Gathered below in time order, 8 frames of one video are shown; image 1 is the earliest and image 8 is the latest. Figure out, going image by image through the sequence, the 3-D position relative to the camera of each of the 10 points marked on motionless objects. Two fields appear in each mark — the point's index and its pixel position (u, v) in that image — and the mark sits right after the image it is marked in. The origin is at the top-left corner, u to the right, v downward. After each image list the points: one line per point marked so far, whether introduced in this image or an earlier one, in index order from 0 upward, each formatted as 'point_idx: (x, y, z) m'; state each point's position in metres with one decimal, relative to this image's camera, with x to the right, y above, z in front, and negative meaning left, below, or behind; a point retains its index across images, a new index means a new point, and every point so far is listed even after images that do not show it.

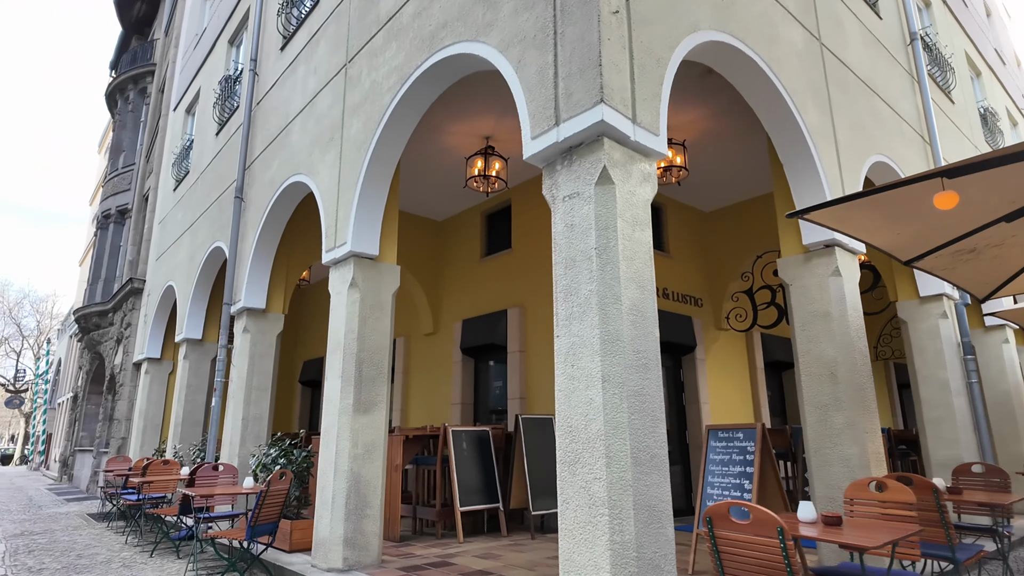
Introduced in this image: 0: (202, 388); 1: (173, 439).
0: (-5.7, -1.9, +10.9) m
1: (-6.1, -2.7, +10.6) m
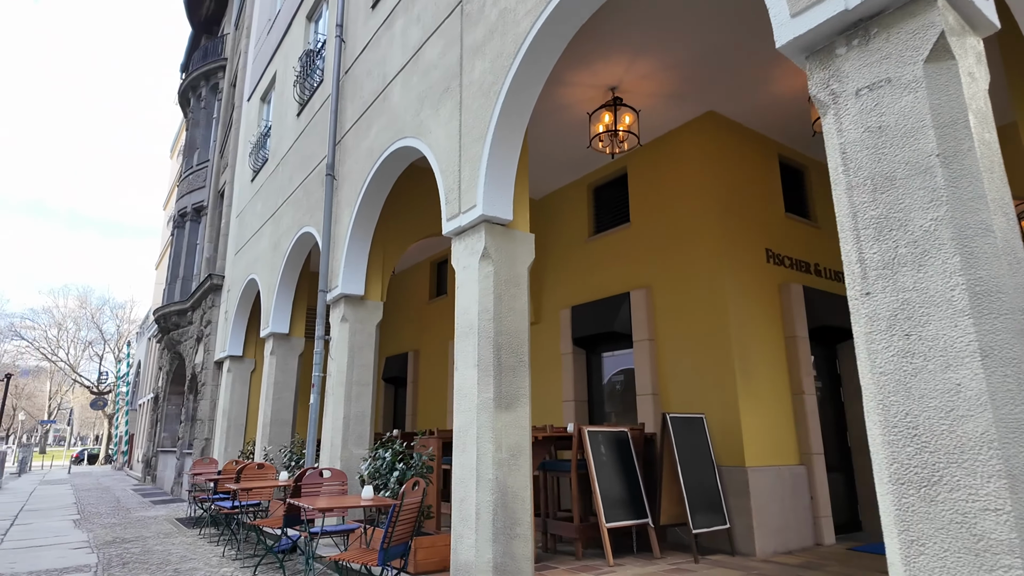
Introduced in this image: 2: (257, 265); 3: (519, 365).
0: (-3.8, -1.7, +10.2) m
1: (-4.2, -2.6, +9.9) m
2: (-5.0, +0.4, +11.5) m
3: (+0.1, -0.6, +4.9) m
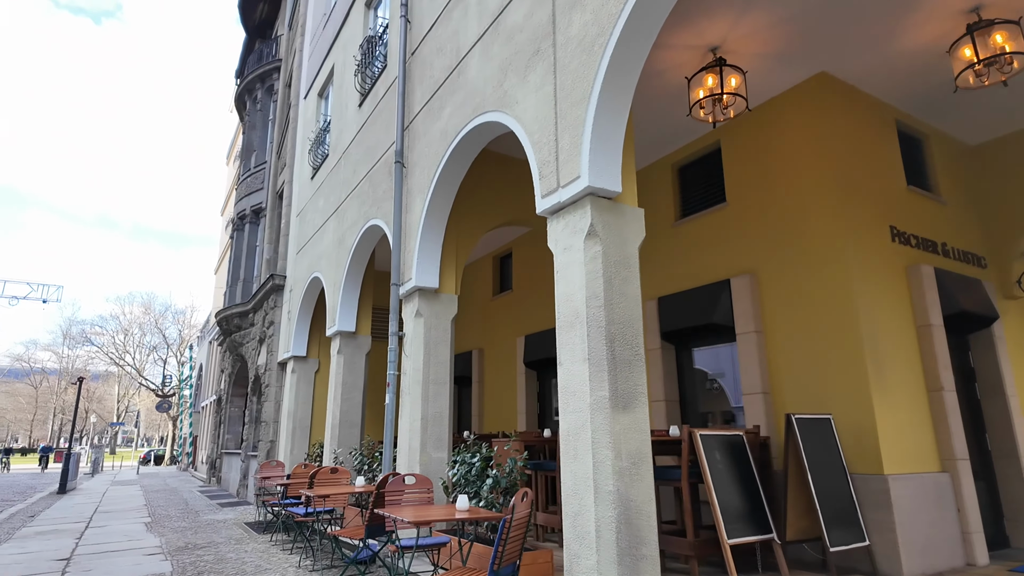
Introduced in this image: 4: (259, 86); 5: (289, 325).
0: (-2.6, -1.6, +9.8) m
1: (-3.0, -2.5, +9.6) m
2: (-3.7, +0.5, +11.2) m
3: (+0.9, -0.5, +4.2) m
4: (-8.1, +6.5, +18.8) m
5: (-5.0, -0.8, +13.1) m
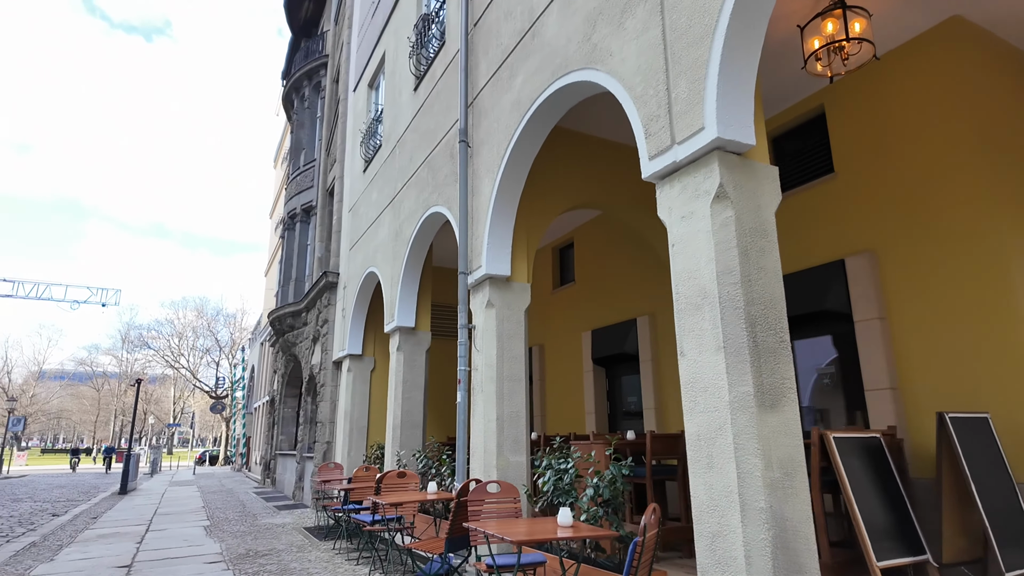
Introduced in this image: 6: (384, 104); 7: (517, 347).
0: (-1.5, -1.5, +9.3) m
1: (-1.9, -2.4, +9.1) m
2: (-2.5, +0.6, +10.8) m
3: (+1.6, -0.3, +3.5) m
4: (-6.5, +6.5, +18.6) m
5: (-3.7, -0.8, +12.7) m
6: (-2.5, +3.6, +11.5) m
7: (+0.1, -0.6, +6.4) m
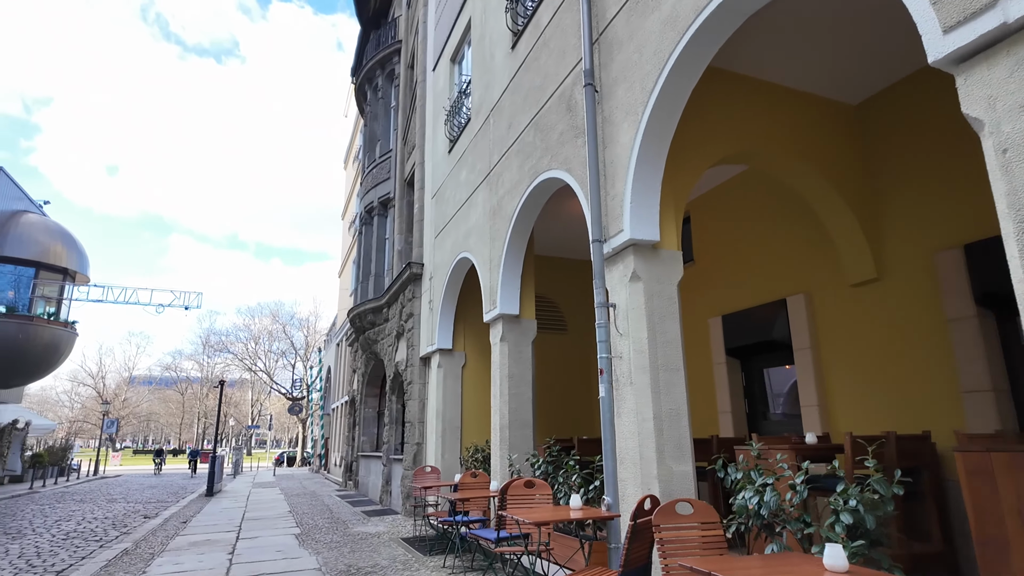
0: (+0.2, -1.3, +8.2) m
1: (-0.2, -2.2, +8.0) m
2: (-0.7, +0.8, +9.8) m
3: (+2.7, 0.0, +2.1) m
4: (-4.1, +6.6, +18.0) m
5: (-1.7, -0.6, +11.8) m
6: (-0.7, +3.8, +10.5) m
7: (+1.4, -0.3, +5.2) m
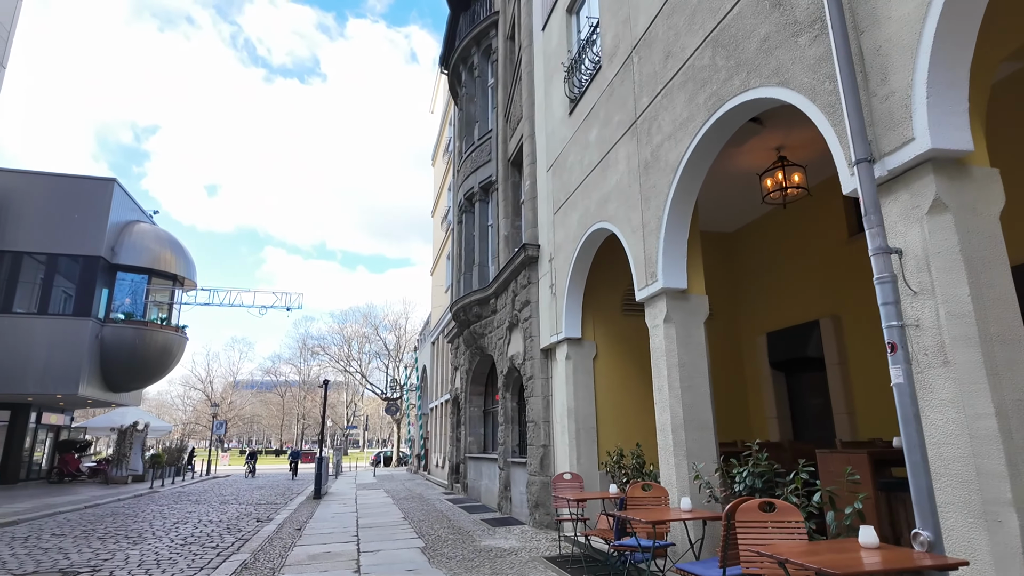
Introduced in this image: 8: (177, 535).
0: (+2.1, -0.9, +6.6) m
1: (+1.8, -1.8, +6.5) m
2: (+1.3, +1.1, +8.3) m
3: (+3.7, +0.4, +0.3) m
4: (-1.1, +6.8, +16.9) m
5: (+0.7, -0.3, +10.4) m
6: (+1.3, +4.2, +9.0) m
7: (+2.9, +0.1, +3.5) m
8: (-7.2, -5.3, +12.6) m
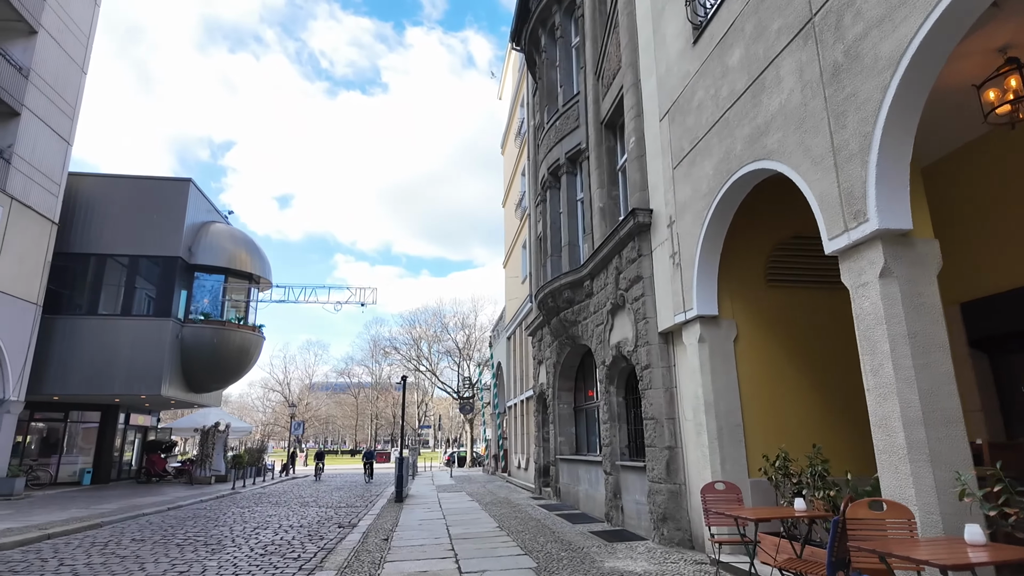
0: (+3.4, -0.4, +4.7) m
1: (+3.1, -1.3, +4.7) m
2: (+2.8, +1.6, +6.5) m
3: (+4.3, +1.0, -1.7) m
4: (+1.1, +7.3, +15.3) m
5: (+2.4, +0.2, +8.7) m
6: (+2.8, +4.6, +7.2) m
7: (+3.9, +0.6, +1.5) m
8: (-5.1, -5.1, +11.7) m
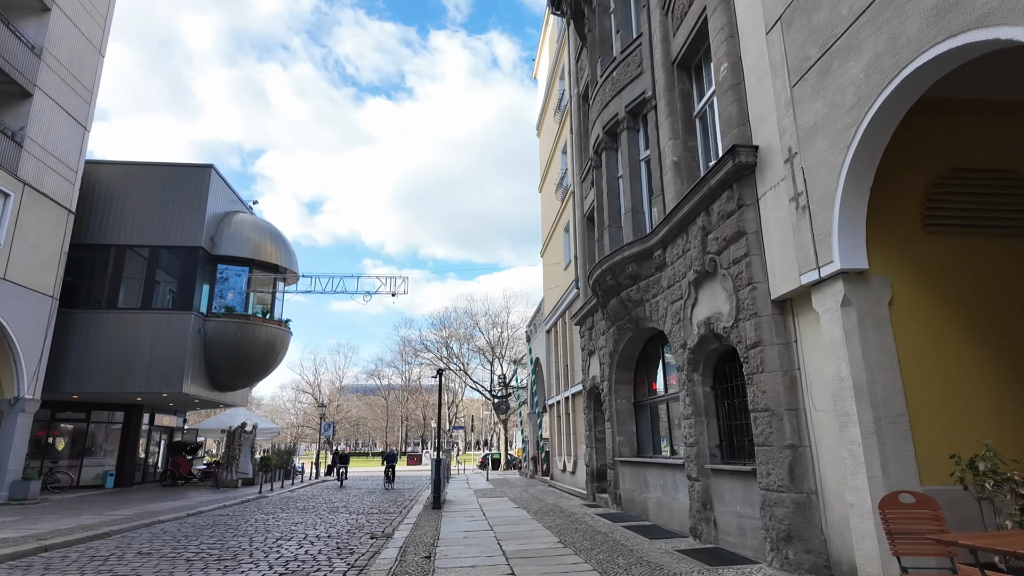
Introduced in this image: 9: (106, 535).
0: (+4.1, +0.2, +2.7) m
1: (+3.8, -0.8, +2.7) m
2: (+3.5, +2.2, +4.6) m
3: (+4.7, +1.6, -3.7) m
4: (+2.2, +7.8, +13.5) m
5: (+3.3, +0.8, +6.7) m
6: (+3.5, +5.2, +5.3) m
7: (+4.4, +1.2, -0.5) m
8: (-4.0, -4.6, +10.1) m
9: (-8.5, -5.1, +12.2) m
